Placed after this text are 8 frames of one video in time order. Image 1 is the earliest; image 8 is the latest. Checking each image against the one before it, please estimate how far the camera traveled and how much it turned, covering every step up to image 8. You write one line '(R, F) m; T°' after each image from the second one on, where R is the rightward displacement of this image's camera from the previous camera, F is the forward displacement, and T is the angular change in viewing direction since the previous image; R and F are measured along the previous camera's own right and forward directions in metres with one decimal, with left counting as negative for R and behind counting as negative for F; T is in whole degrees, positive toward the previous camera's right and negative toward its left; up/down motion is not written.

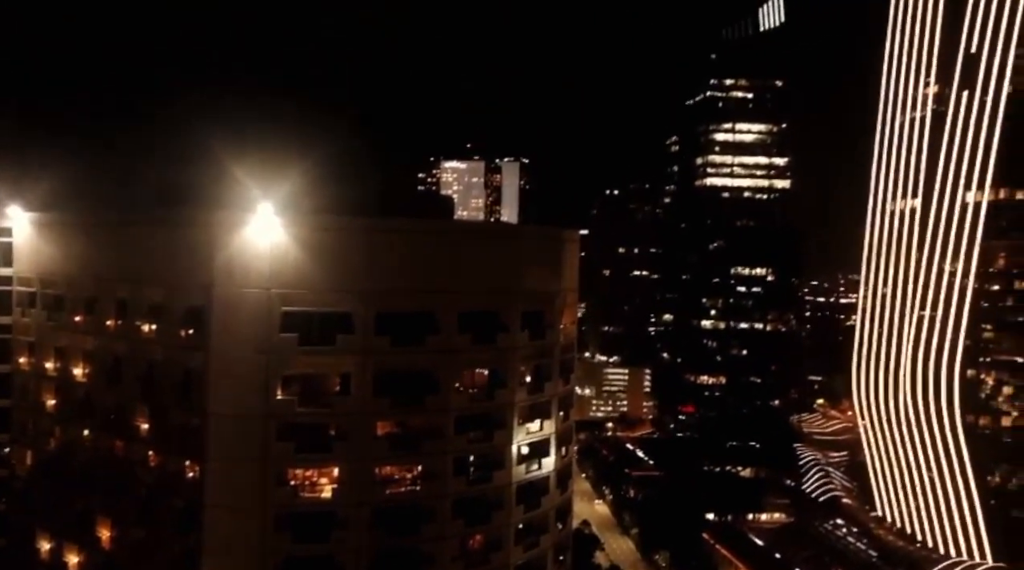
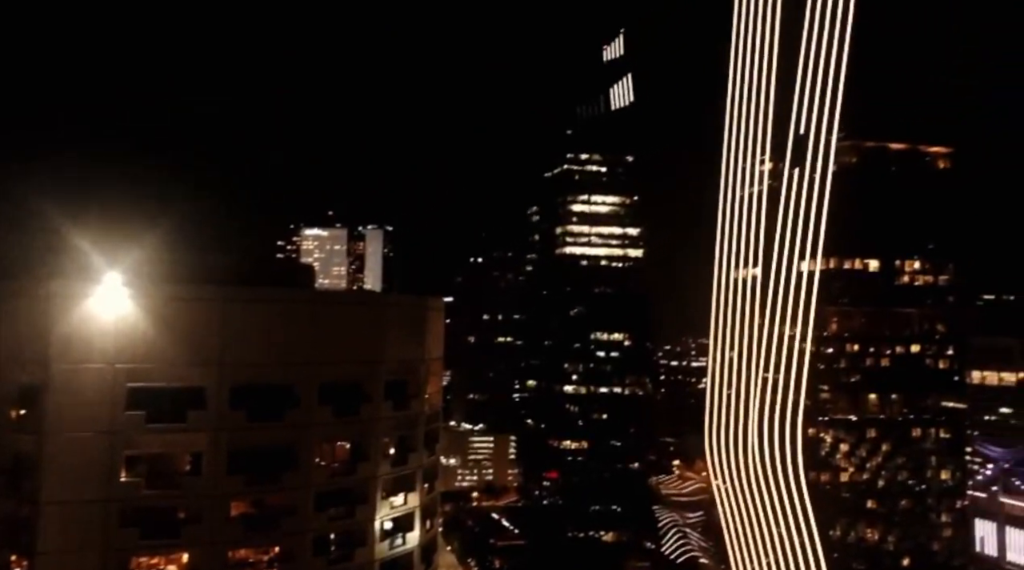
(+0.1, -0.5) m; +7°
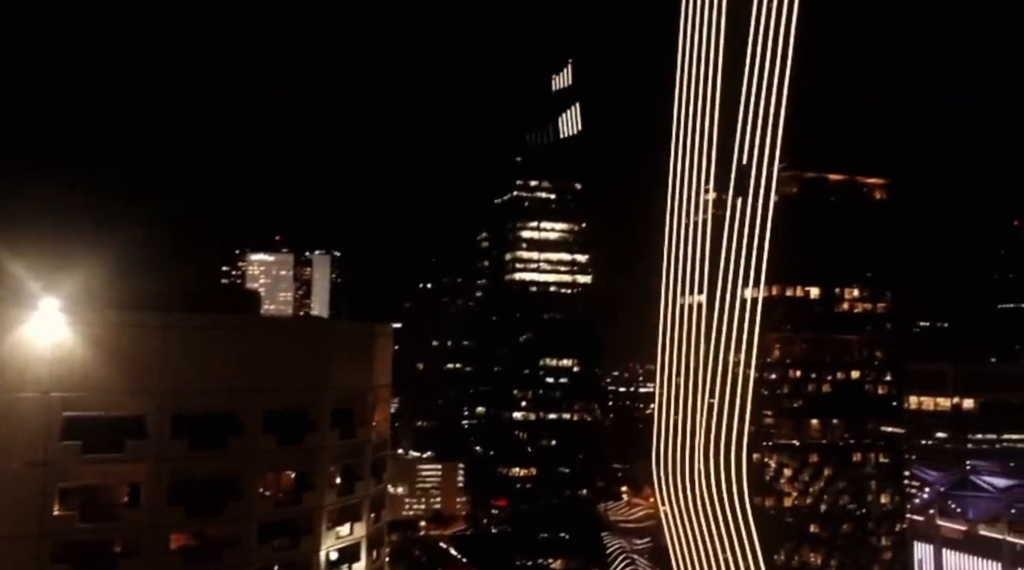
(0.0, -0.1) m; +3°
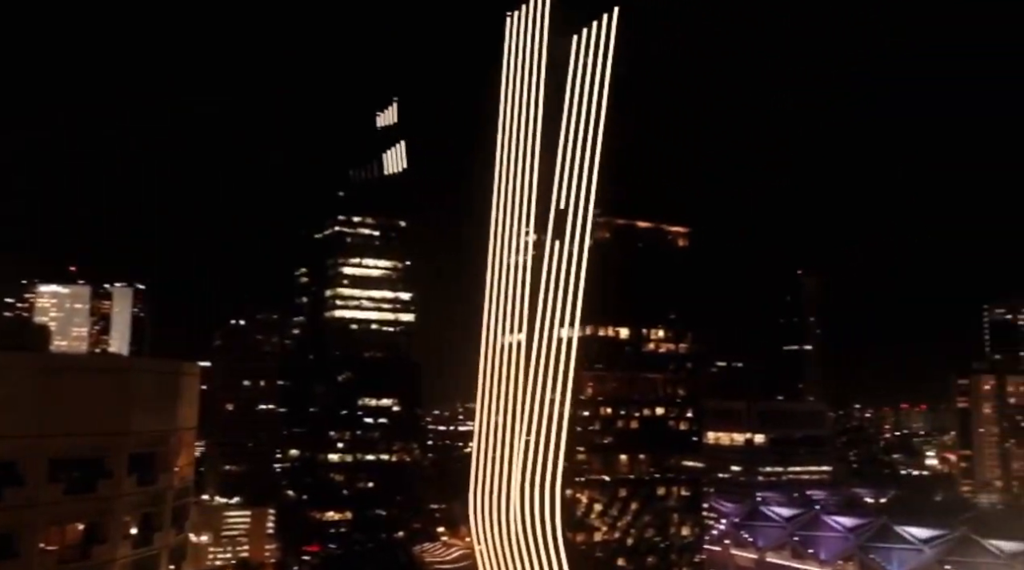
(+0.2, 0.0) m; +10°
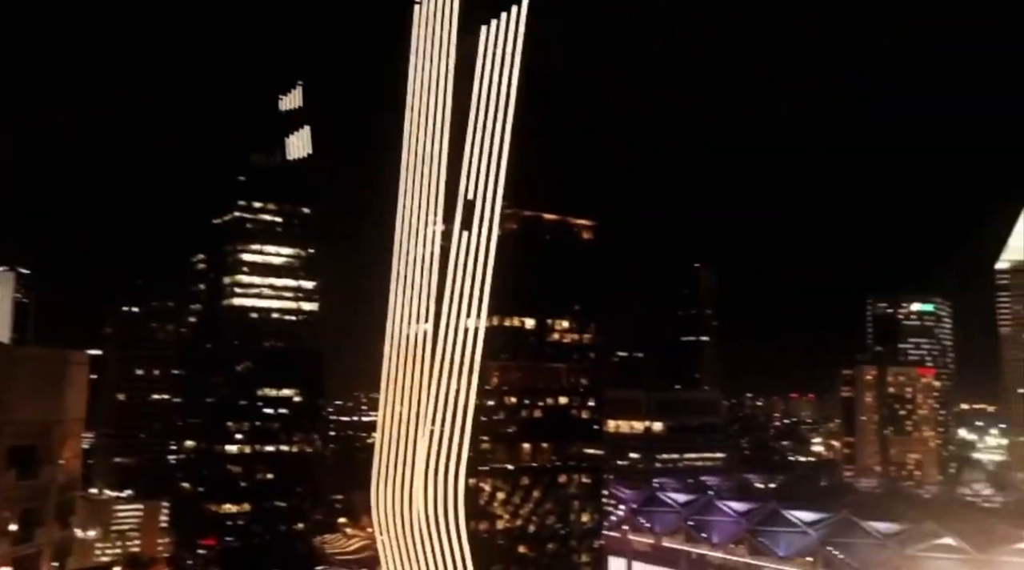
(0.0, +0.2) m; +5°
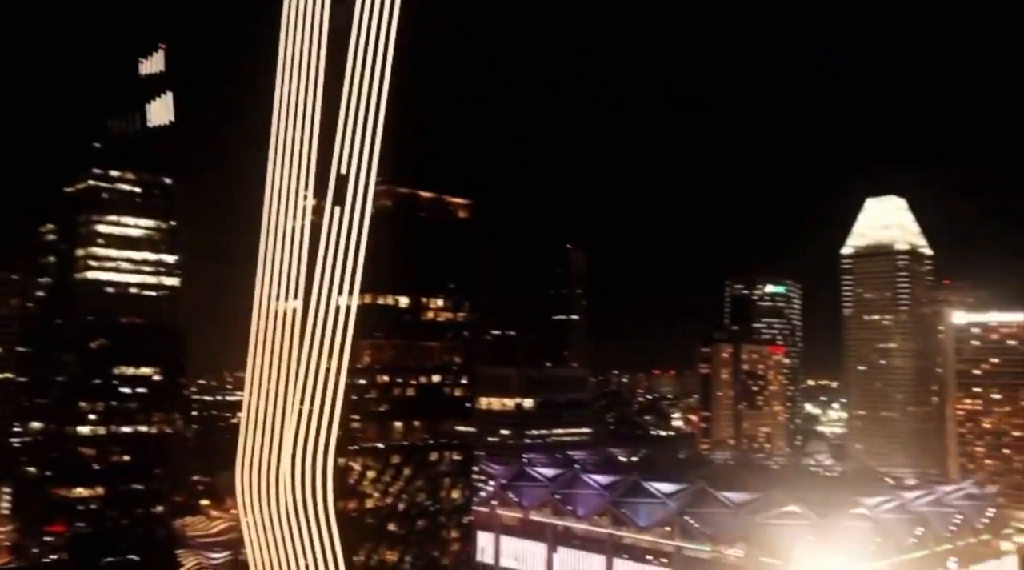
(0.0, +0.2) m; +7°
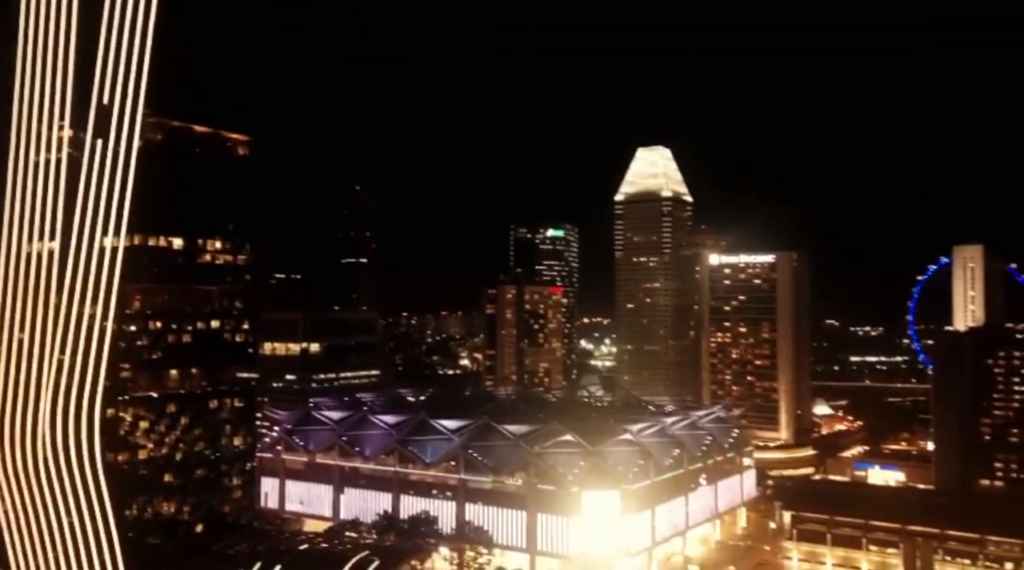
(+0.4, -1.5) m; +11°
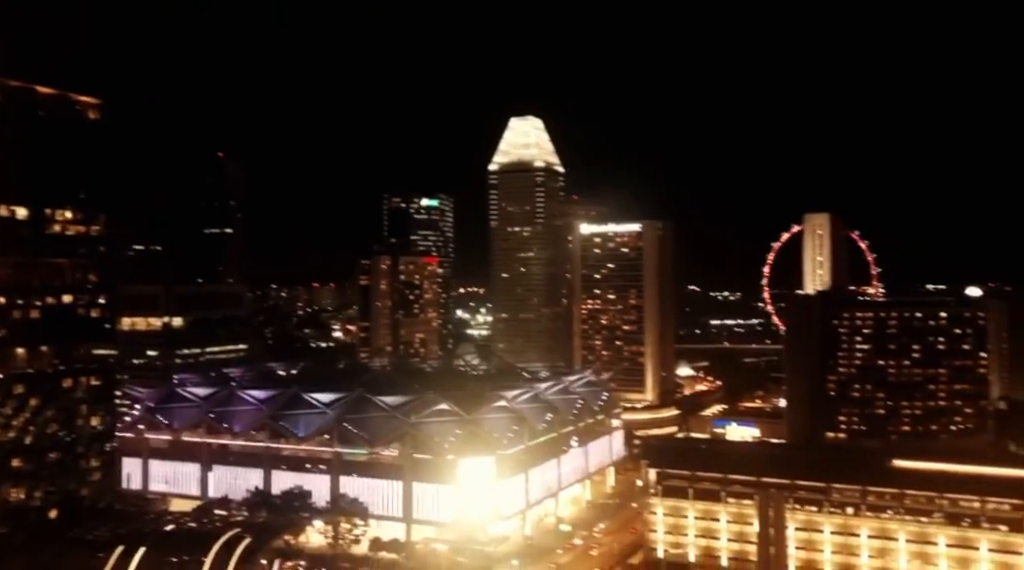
(+0.5, -0.4) m; +6°
